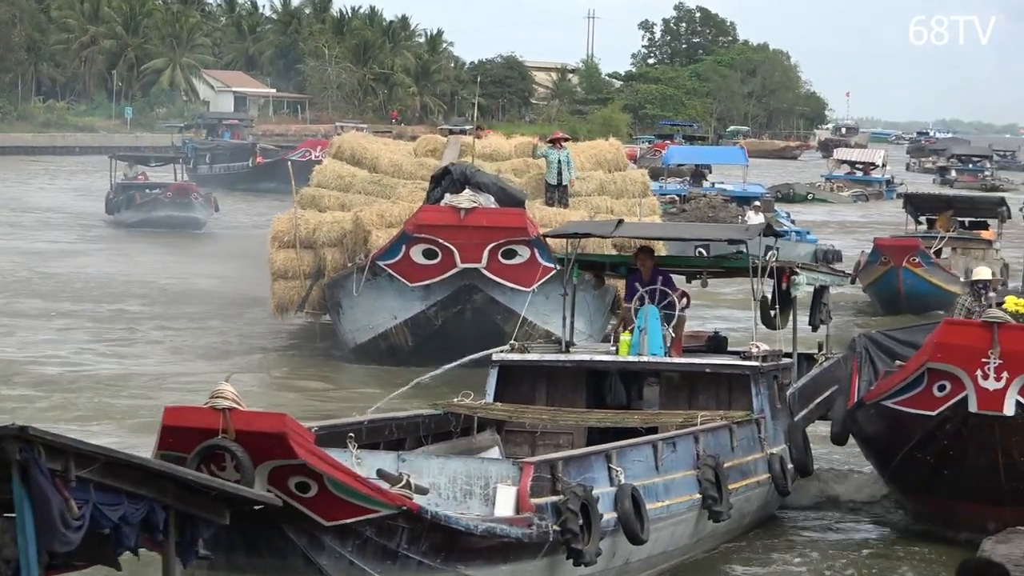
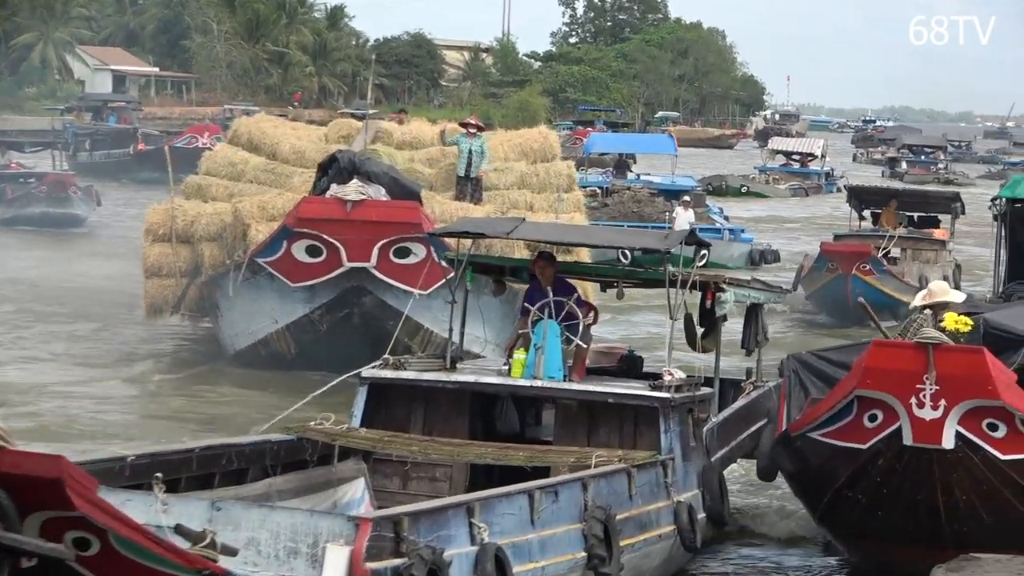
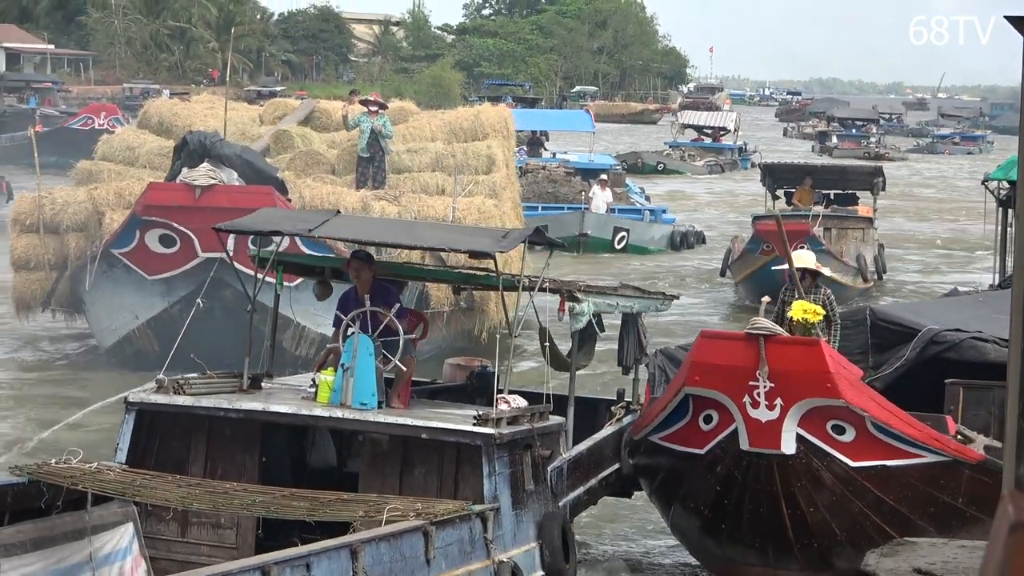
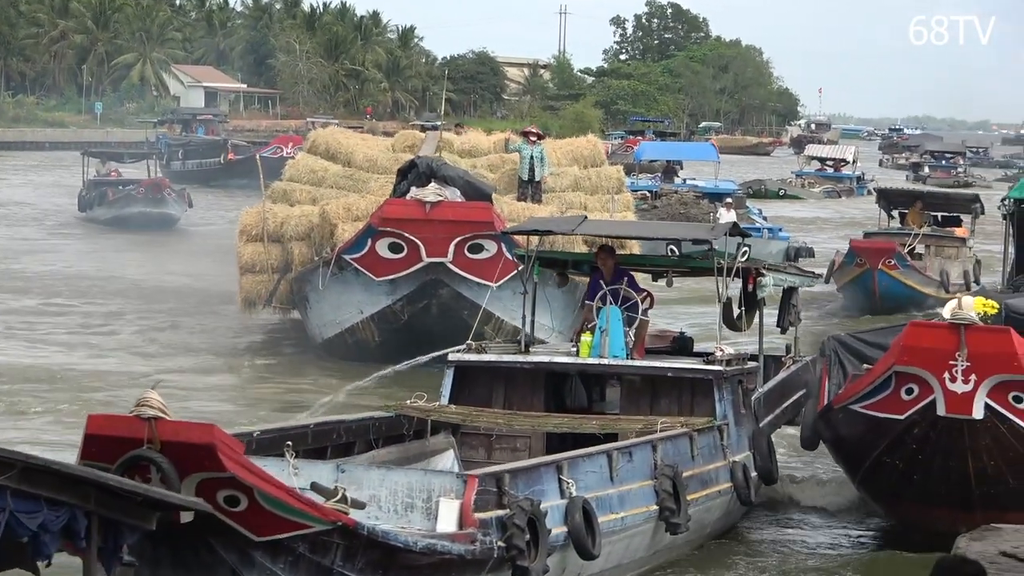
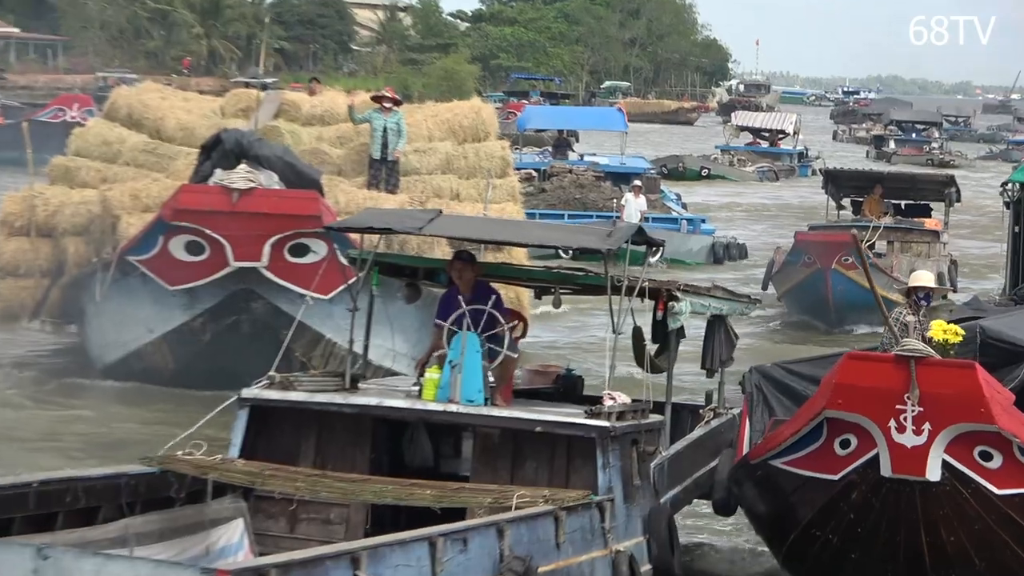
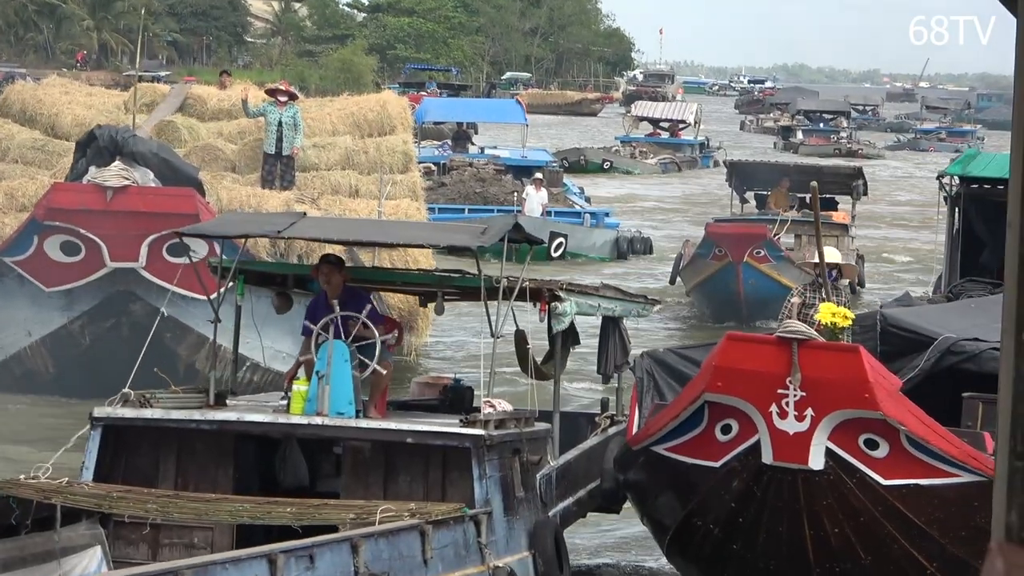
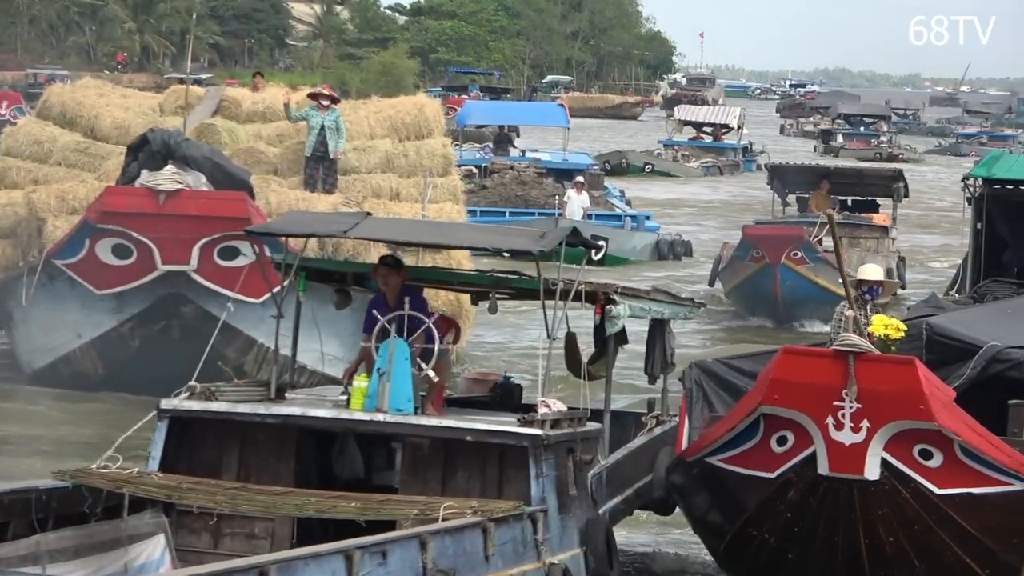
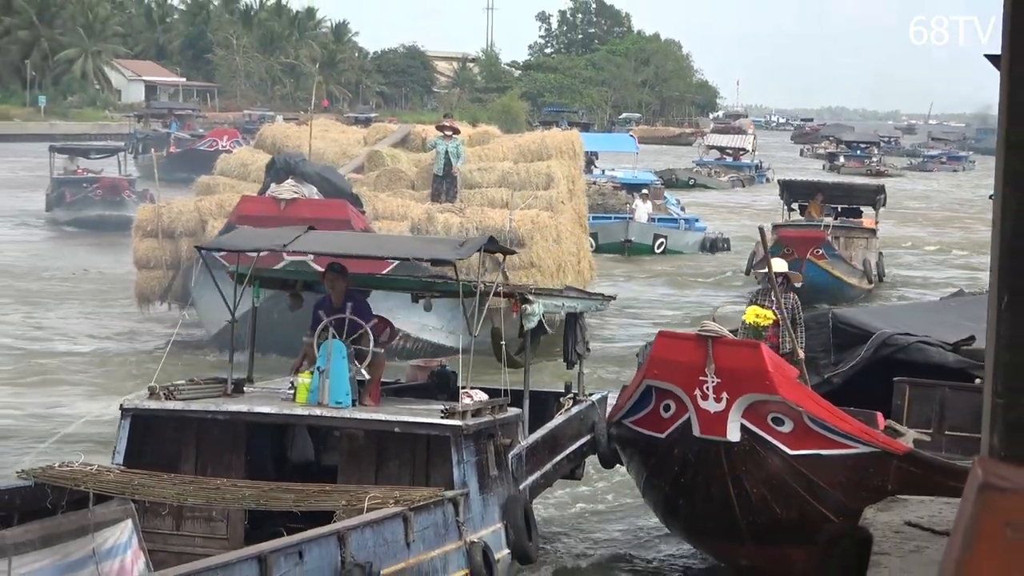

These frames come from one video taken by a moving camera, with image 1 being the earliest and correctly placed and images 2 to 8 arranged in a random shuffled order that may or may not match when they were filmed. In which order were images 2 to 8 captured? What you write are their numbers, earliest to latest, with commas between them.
4, 2, 5, 7, 6, 3, 8
